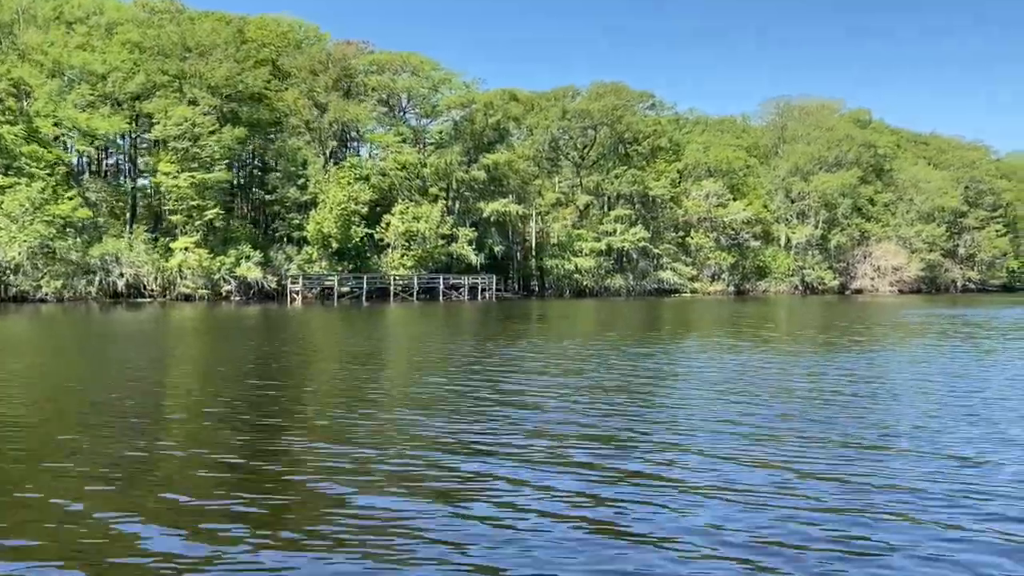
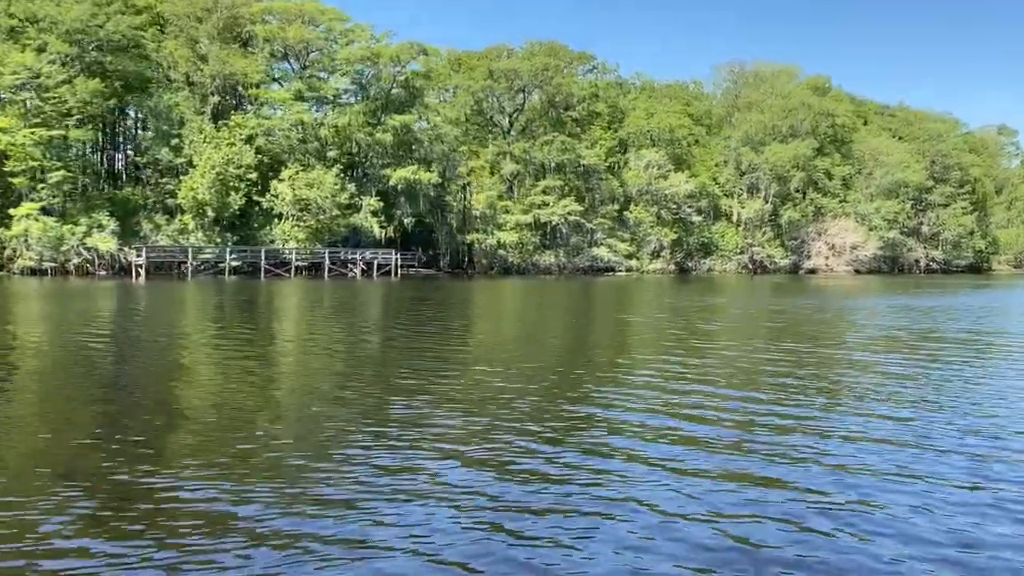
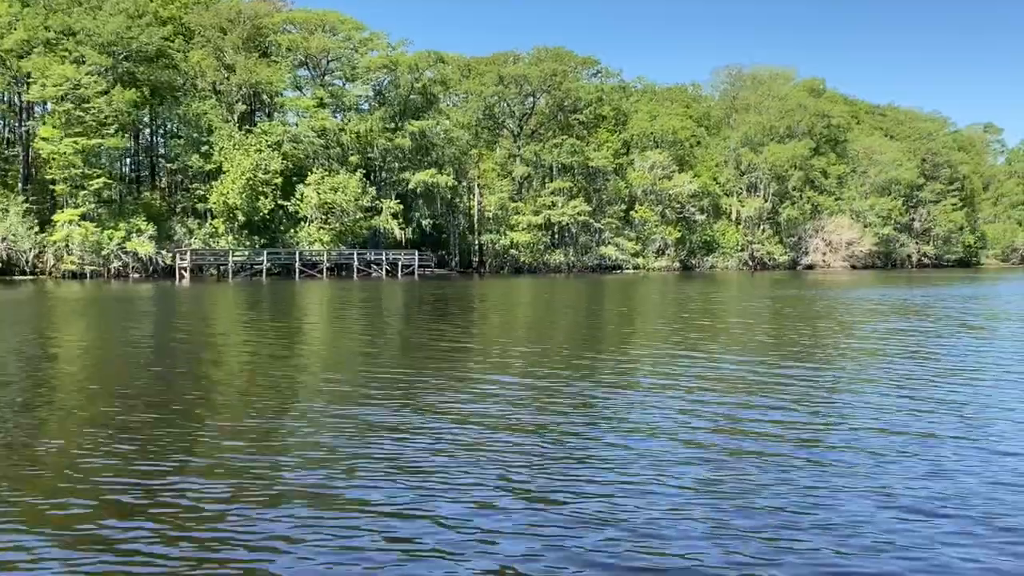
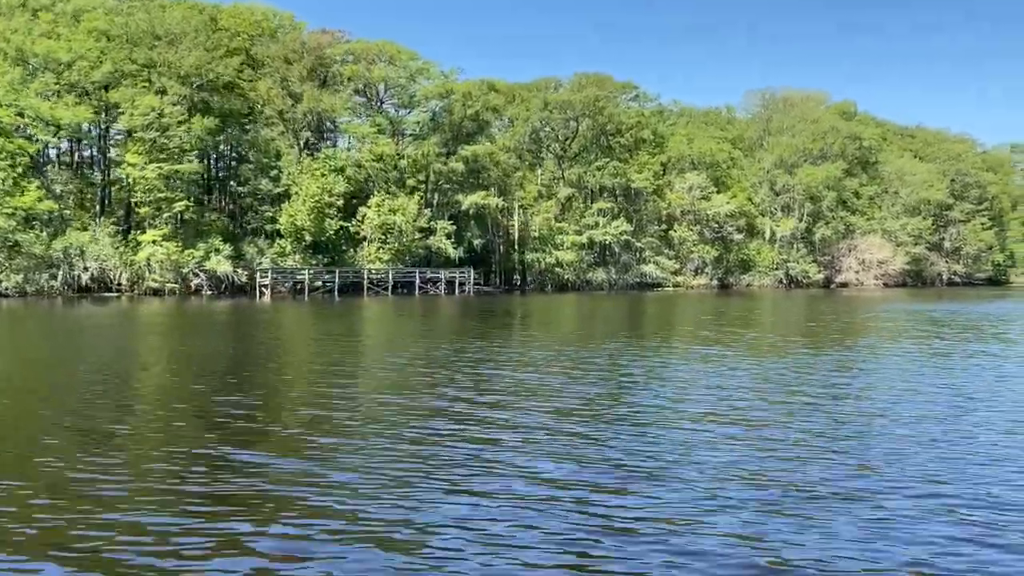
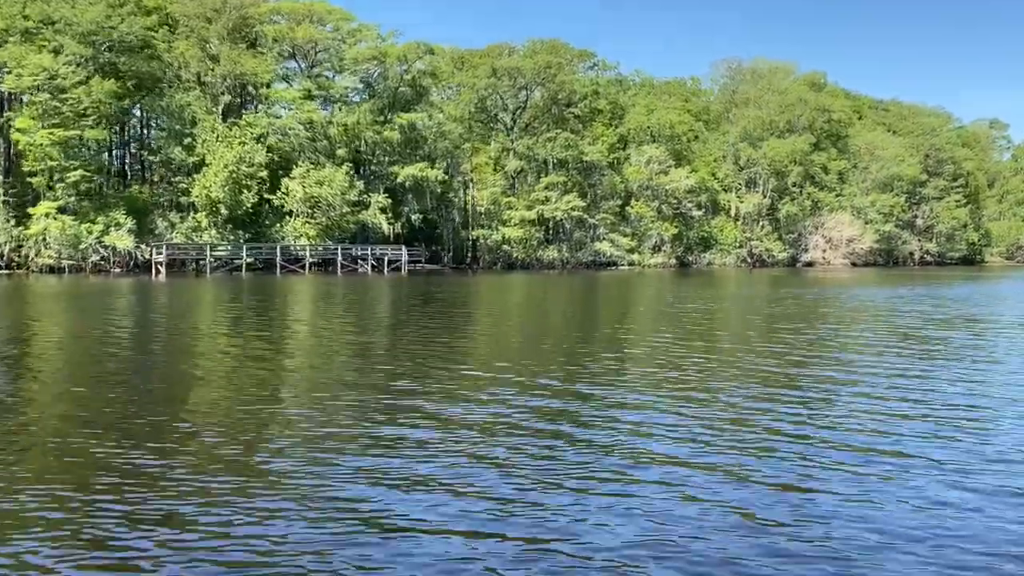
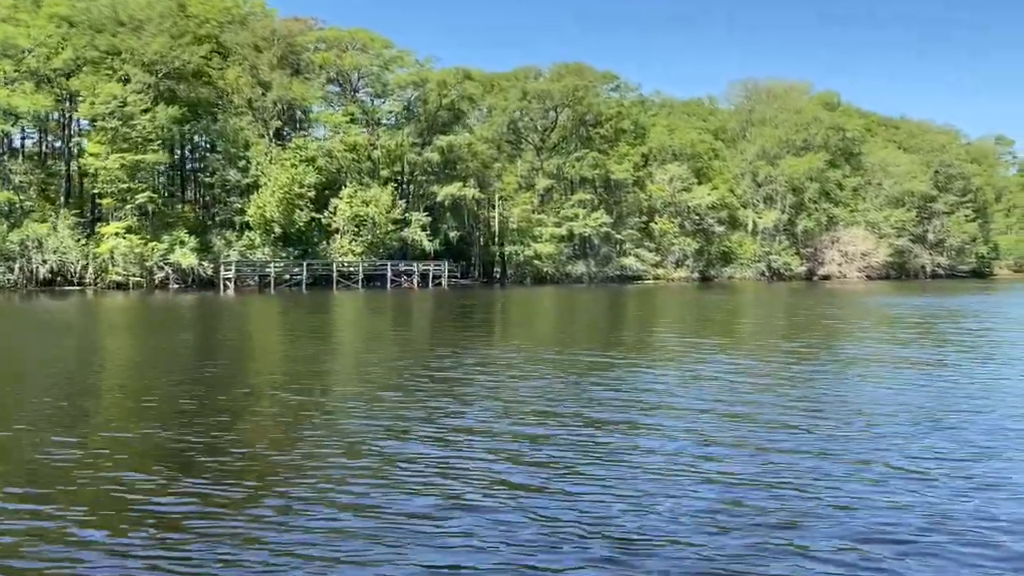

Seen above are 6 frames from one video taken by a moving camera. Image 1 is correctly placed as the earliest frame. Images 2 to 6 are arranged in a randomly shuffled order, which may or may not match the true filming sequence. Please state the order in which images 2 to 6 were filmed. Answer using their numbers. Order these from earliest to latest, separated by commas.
4, 6, 3, 5, 2
